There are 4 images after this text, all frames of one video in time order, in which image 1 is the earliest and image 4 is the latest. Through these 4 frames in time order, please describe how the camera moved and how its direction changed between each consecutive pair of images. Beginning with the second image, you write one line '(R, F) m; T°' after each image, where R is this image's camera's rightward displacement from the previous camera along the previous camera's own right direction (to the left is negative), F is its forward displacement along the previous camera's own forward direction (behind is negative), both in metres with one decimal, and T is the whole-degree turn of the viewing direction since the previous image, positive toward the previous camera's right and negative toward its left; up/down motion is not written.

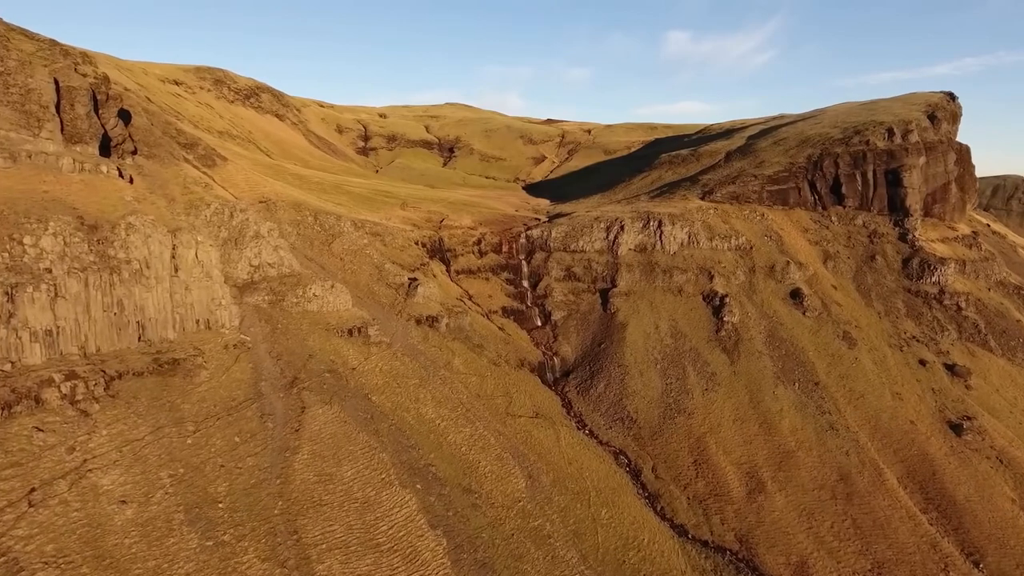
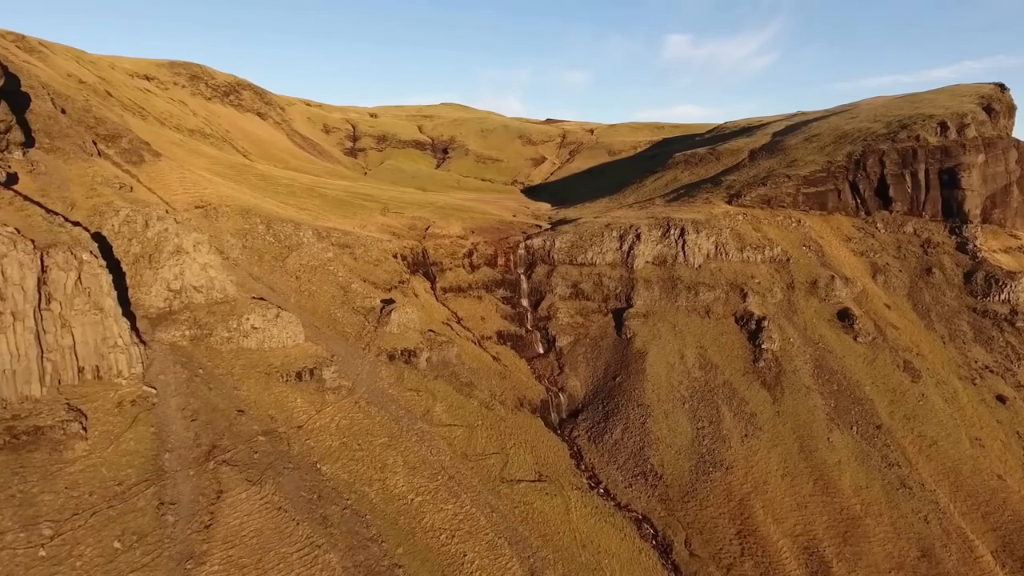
(+0.1, +8.7) m; 0°
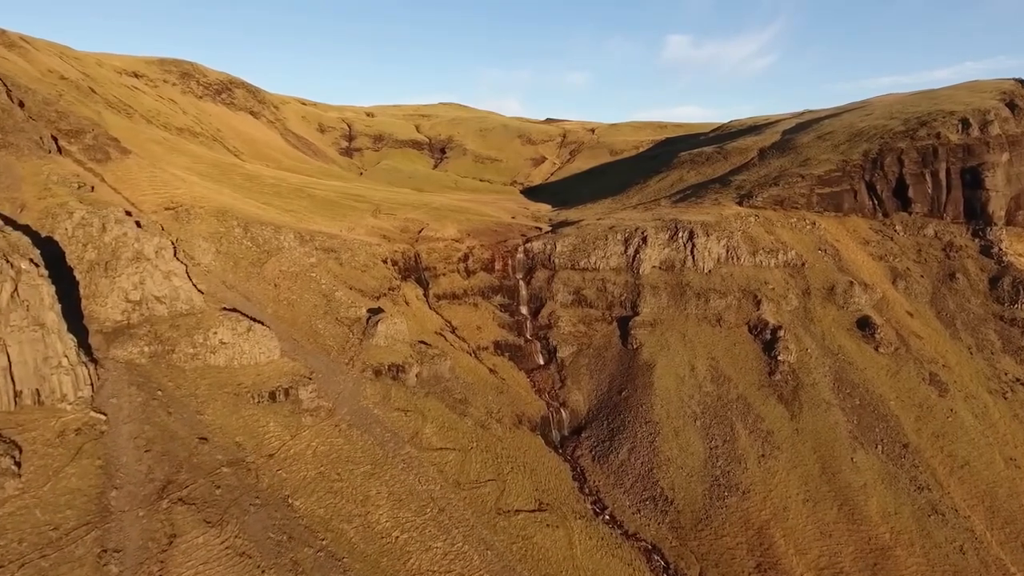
(+0.1, +3.0) m; 0°
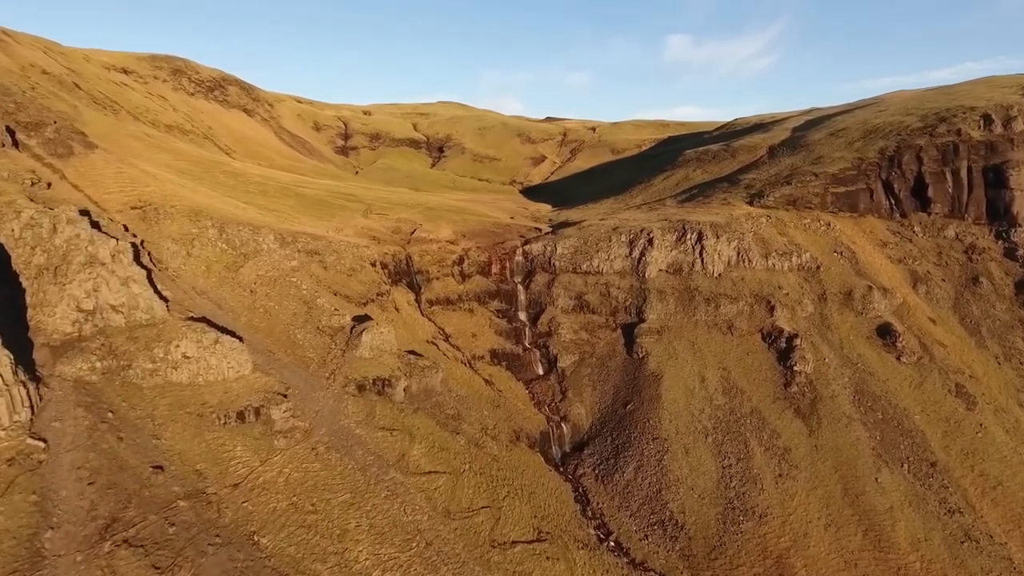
(+0.2, +2.7) m; 0°
